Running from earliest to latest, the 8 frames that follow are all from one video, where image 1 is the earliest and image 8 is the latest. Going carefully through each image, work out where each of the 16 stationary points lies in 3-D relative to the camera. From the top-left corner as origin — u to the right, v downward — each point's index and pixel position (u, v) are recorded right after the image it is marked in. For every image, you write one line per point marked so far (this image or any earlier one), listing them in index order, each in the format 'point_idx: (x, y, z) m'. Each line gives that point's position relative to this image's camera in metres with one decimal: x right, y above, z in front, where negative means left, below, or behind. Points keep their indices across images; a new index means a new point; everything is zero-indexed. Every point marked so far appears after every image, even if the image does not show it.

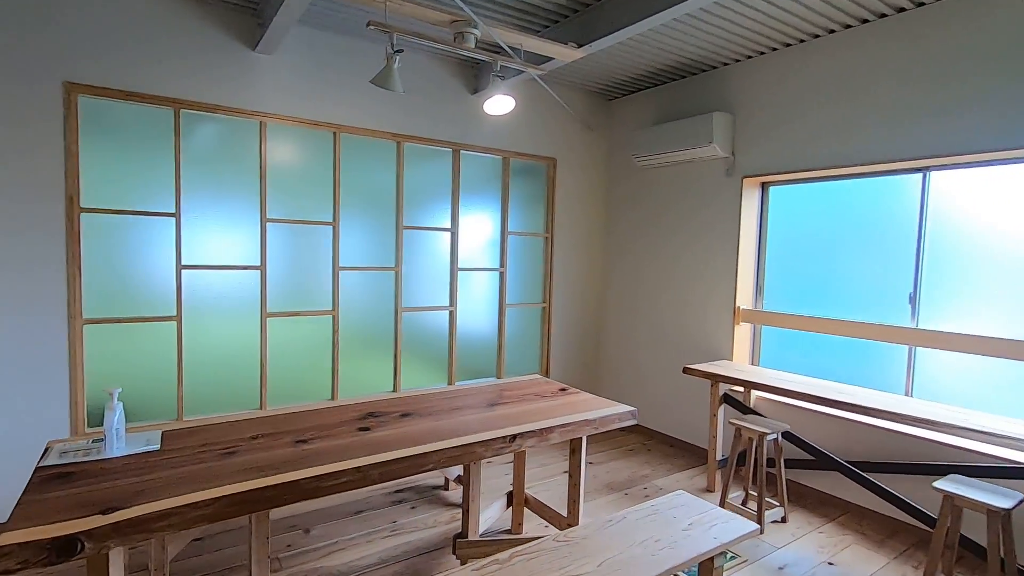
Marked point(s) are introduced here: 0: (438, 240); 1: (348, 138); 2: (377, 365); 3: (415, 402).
0: (-0.6, +0.4, +4.0) m
1: (-1.1, +1.0, +3.6) m
2: (-1.0, -0.5, +3.8) m
3: (-0.4, -0.5, +2.4) m
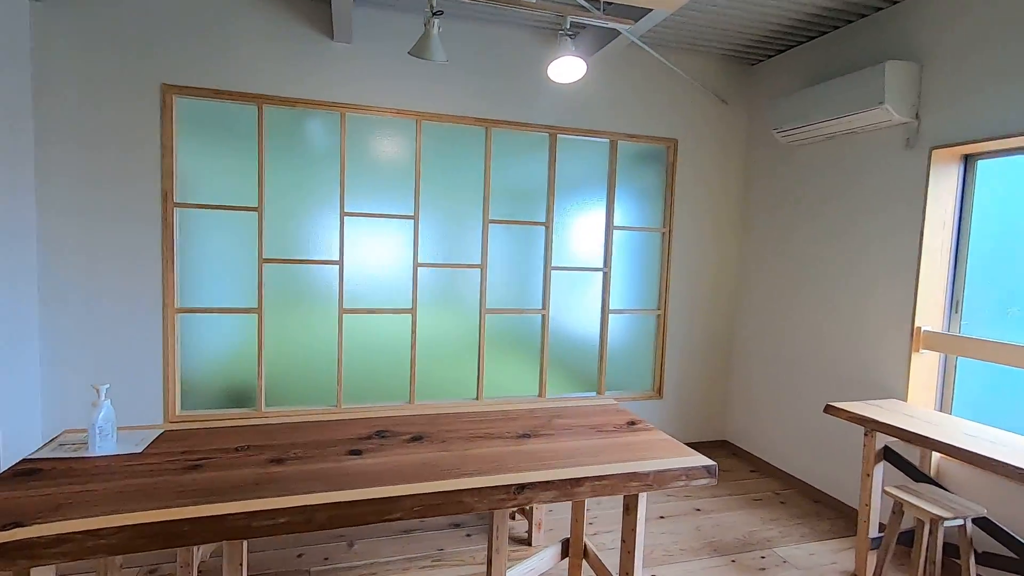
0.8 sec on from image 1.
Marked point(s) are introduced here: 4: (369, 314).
0: (+0.1, +0.3, +3.6) m
1: (-0.5, +1.0, +3.4) m
2: (-0.4, -0.5, +3.5) m
3: (-0.3, -0.5, +2.1) m
4: (-0.9, -0.2, +3.3) m
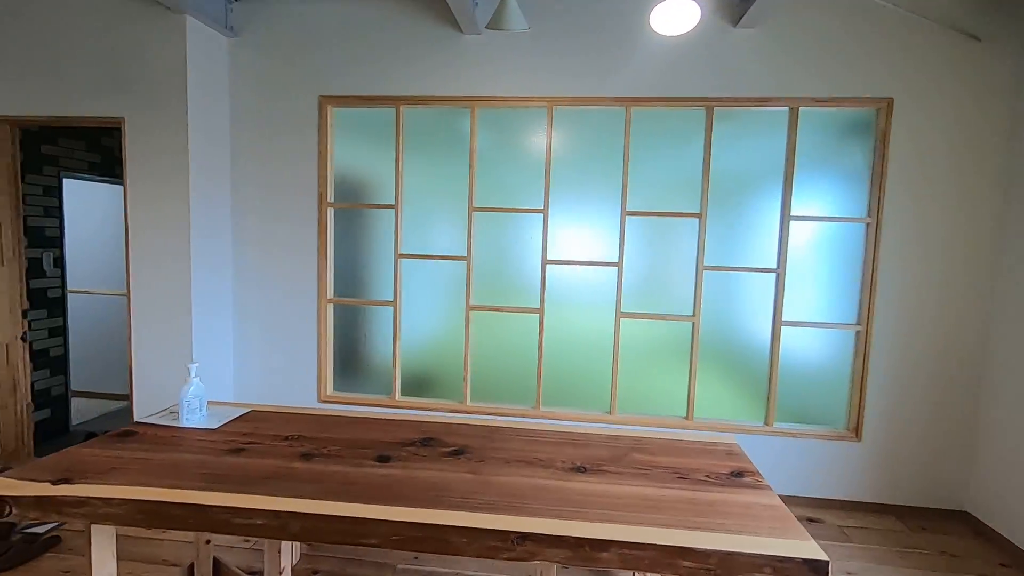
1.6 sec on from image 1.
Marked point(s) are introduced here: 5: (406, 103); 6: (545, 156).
0: (+0.9, +0.3, +3.1) m
1: (+0.3, +1.0, +3.1) m
2: (+0.5, -0.5, +3.2) m
3: (0.0, -0.5, +1.8) m
4: (-0.1, -0.1, +3.2) m
5: (-0.6, +1.1, +3.2) m
6: (+0.2, +0.8, +3.1) m
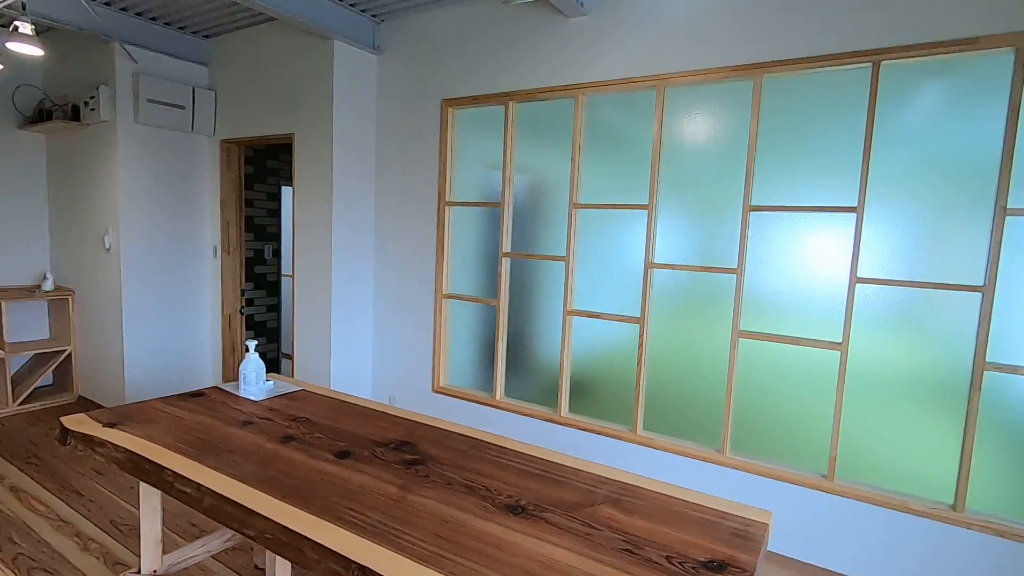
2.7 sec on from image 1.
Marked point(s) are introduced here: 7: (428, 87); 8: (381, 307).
0: (+1.4, +0.3, +2.4) m
1: (+0.8, +1.0, +2.7) m
2: (+0.9, -0.6, +2.7) m
3: (-0.1, -0.5, +1.7) m
4: (+0.4, -0.2, +3.0) m
5: (0.0, +1.1, +3.1) m
6: (+0.7, +0.7, +2.7) m
7: (-0.5, +1.3, +3.4) m
8: (-0.9, -0.1, +3.8) m
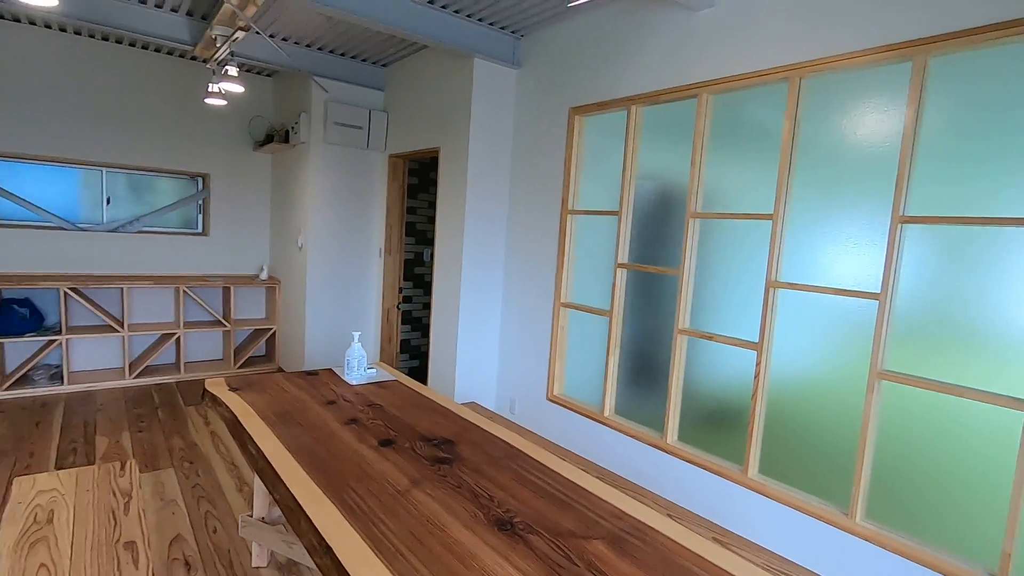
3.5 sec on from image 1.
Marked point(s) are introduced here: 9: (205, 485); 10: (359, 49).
0: (+1.7, +0.1, +1.8) m
1: (+1.3, +0.9, +2.3) m
2: (+1.3, -0.7, +2.2) m
3: (0.0, -0.5, +1.6) m
4: (+1.0, -0.3, +2.7) m
5: (+0.7, +1.0, +3.0) m
6: (+1.2, +0.6, +2.4) m
7: (+0.3, +1.2, +3.4) m
8: (0.0, -0.2, +3.9) m
9: (-1.7, -1.1, +2.9) m
10: (-1.2, +1.8, +4.2) m
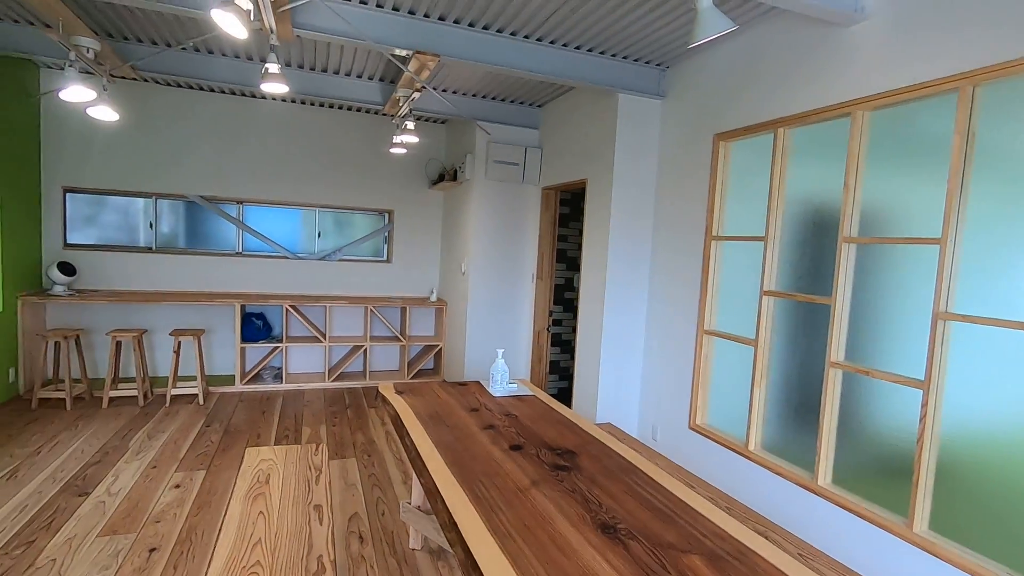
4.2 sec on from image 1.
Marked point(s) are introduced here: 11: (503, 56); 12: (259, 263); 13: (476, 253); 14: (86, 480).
0: (+2.0, 0.0, +1.4) m
1: (+1.8, +0.7, +2.0) m
2: (+1.8, -0.8, +1.9) m
3: (+0.4, -0.6, +1.7) m
4: (+1.6, -0.4, +2.5) m
5: (+1.5, +0.9, +2.9) m
6: (+1.7, +0.5, +2.1) m
7: (+1.2, +1.1, +3.4) m
8: (+1.0, -0.4, +3.9) m
9: (-0.8, -1.2, +3.4) m
10: (0.0, +1.7, +4.6) m
11: (-0.1, +1.4, +3.3) m
12: (-2.5, +0.3, +5.4) m
13: (-0.3, +0.3, +5.0) m
14: (-2.5, -1.1, +3.2) m
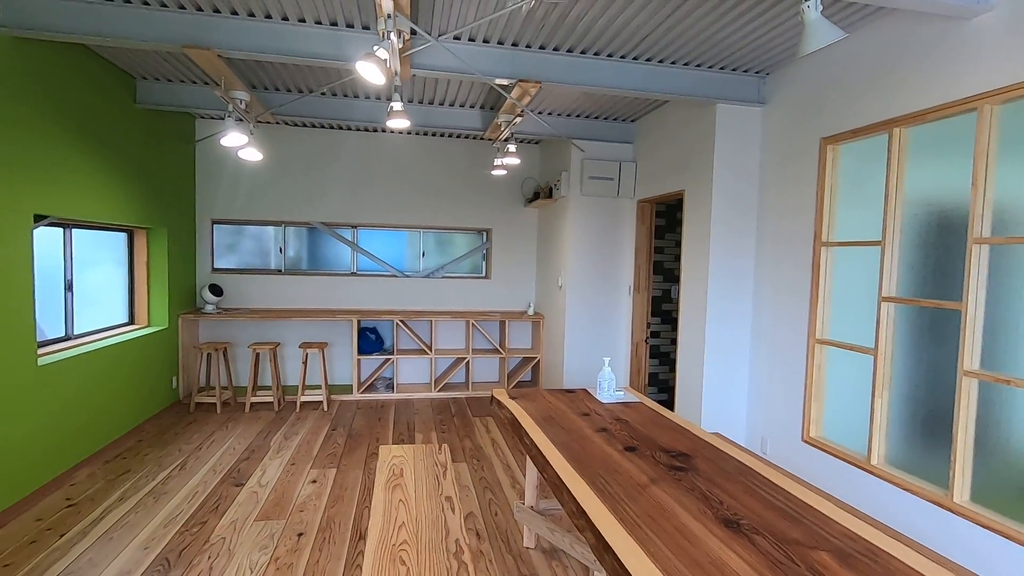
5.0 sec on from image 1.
0: (+2.3, +0.1, +1.2) m
1: (+2.2, +0.7, +1.9) m
2: (+2.2, -0.8, +1.7) m
3: (+0.7, -0.6, +1.8) m
4: (+2.1, -0.4, +2.3) m
5: (+2.0, +0.8, +2.8) m
6: (+2.2, +0.5, +2.0) m
7: (+1.9, +1.0, +3.4) m
8: (+1.7, -0.4, +3.8) m
9: (-0.2, -1.3, +3.6) m
10: (+0.9, +1.5, +4.7) m
11: (+0.6, +1.4, +3.5) m
12: (-1.5, +0.1, +5.9) m
13: (+0.6, +0.2, +5.1) m
14: (-1.8, -1.3, +3.6) m
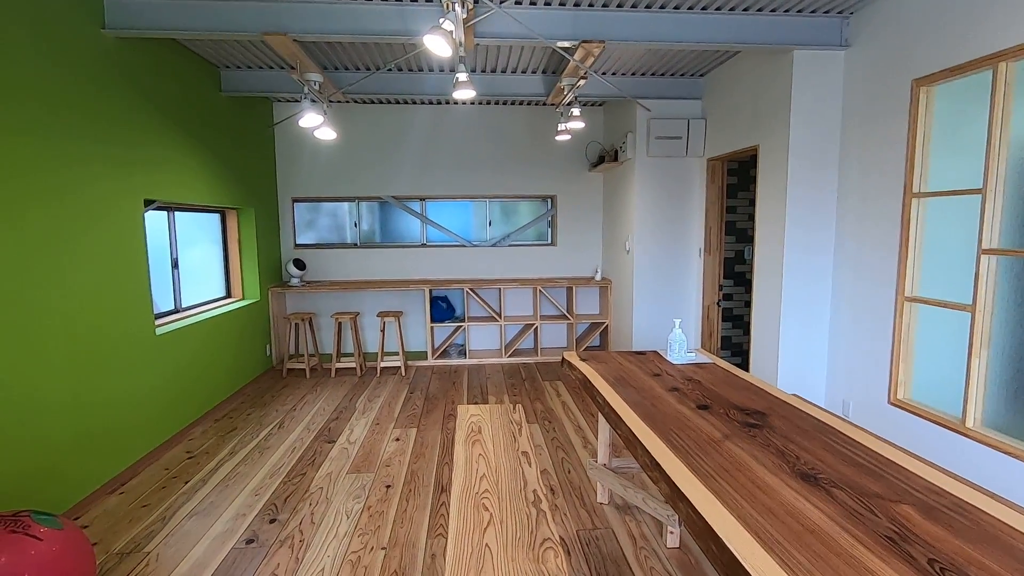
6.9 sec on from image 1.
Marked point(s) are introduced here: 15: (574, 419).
0: (+2.5, +0.2, +1.0) m
1: (+2.4, +0.9, +1.6) m
2: (+2.4, -0.6, +1.5) m
3: (+1.0, -0.5, +1.8) m
4: (+2.4, -0.2, +2.1) m
5: (+2.3, +1.1, +2.5) m
6: (+2.4, +0.7, +1.7) m
7: (+2.2, +1.3, +3.1) m
8: (+2.2, -0.1, +3.7) m
9: (+0.3, -1.0, +3.7) m
10: (+1.4, +1.9, +4.5) m
11: (+1.0, +1.6, +3.3) m
12: (-0.8, +0.4, +6.0) m
13: (+1.2, +0.5, +5.0) m
14: (-1.3, -1.1, +4.0) m
15: (+0.5, -1.0, +4.1) m
